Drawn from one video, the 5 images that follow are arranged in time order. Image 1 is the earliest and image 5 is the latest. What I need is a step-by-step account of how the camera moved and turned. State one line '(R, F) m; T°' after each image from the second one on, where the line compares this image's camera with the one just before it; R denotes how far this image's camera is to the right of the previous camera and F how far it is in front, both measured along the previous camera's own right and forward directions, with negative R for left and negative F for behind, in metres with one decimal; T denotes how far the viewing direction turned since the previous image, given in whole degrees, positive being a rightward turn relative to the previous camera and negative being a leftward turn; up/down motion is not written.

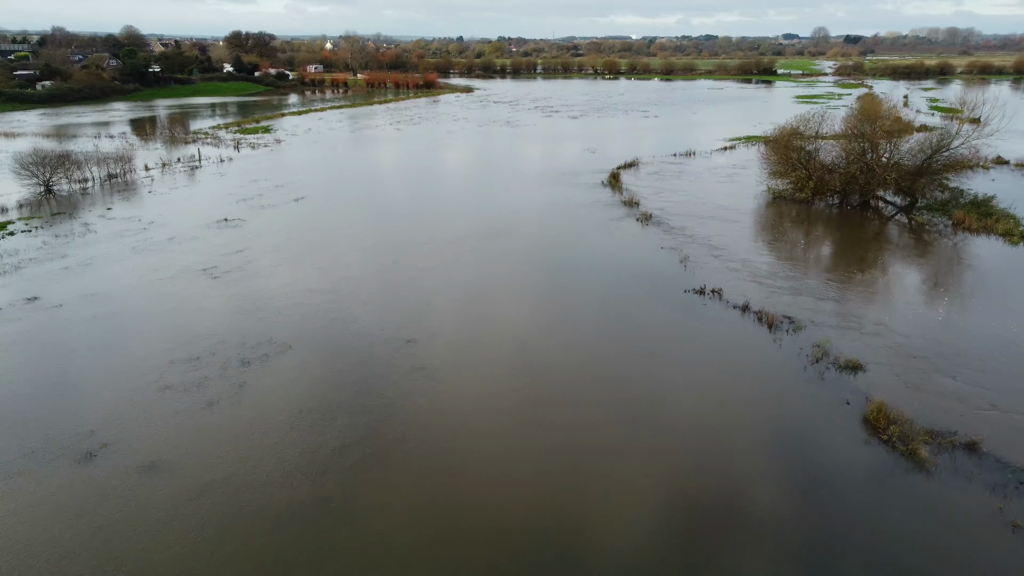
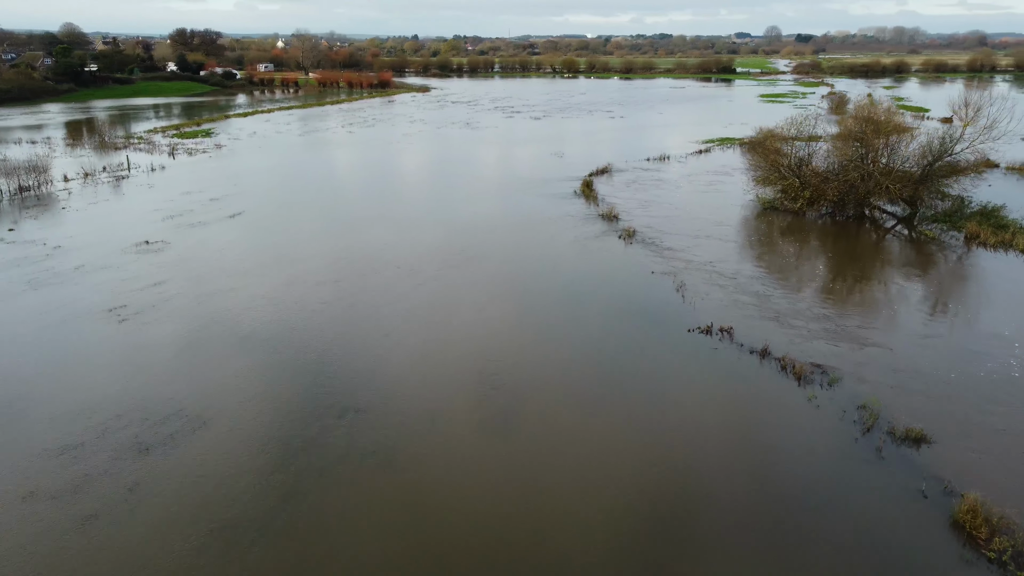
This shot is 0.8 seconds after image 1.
(-0.2, +2.2) m; +3°
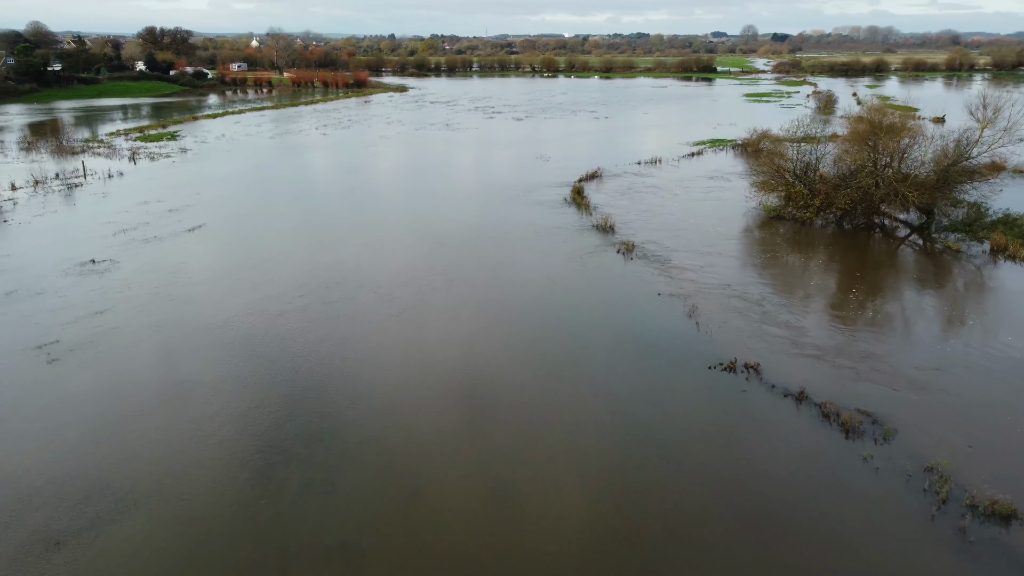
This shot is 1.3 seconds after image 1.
(-0.2, +1.5) m; +1°
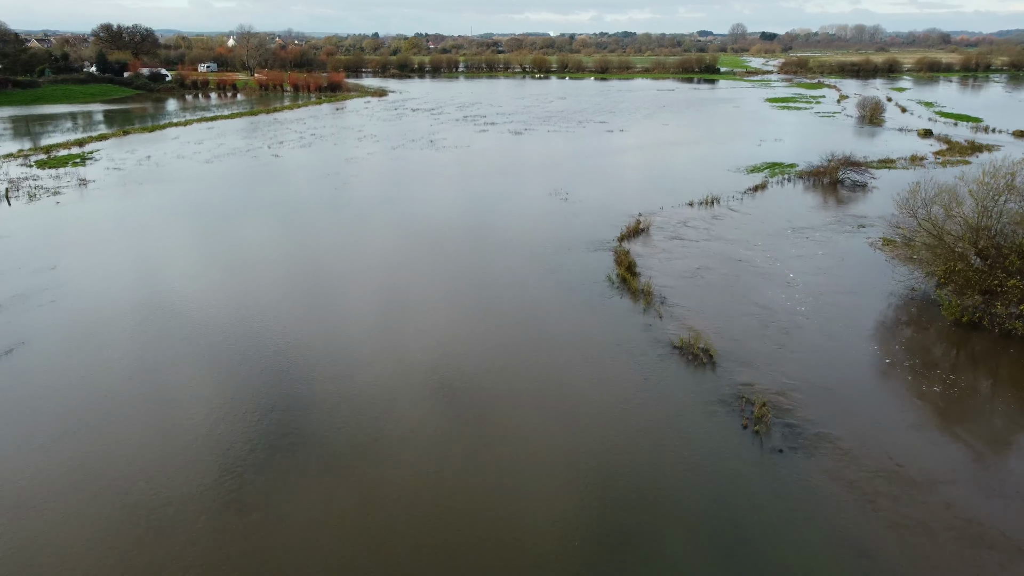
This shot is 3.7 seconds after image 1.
(-0.5, +7.1) m; +1°
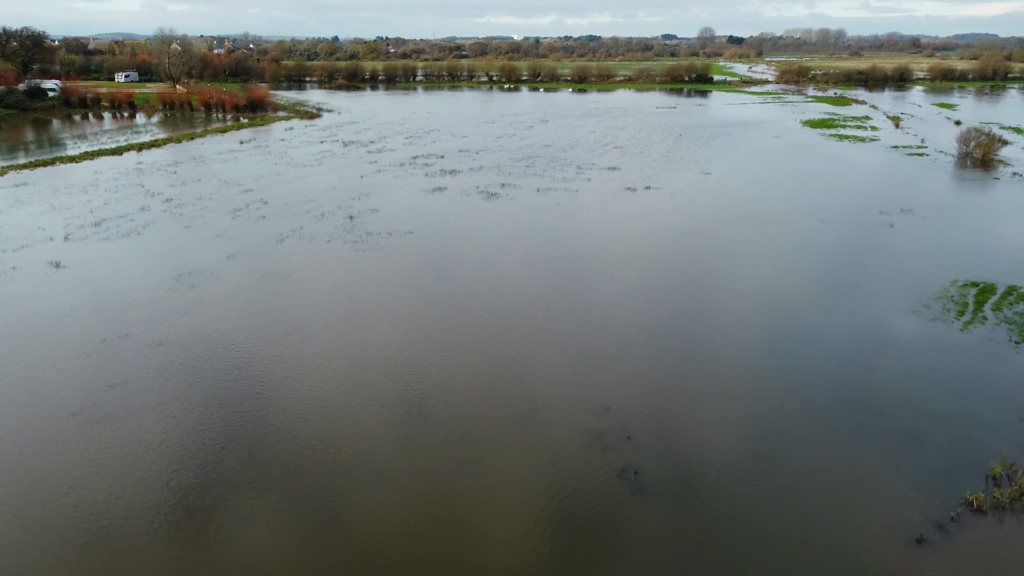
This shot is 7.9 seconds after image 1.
(-0.1, +12.8) m; +2°
